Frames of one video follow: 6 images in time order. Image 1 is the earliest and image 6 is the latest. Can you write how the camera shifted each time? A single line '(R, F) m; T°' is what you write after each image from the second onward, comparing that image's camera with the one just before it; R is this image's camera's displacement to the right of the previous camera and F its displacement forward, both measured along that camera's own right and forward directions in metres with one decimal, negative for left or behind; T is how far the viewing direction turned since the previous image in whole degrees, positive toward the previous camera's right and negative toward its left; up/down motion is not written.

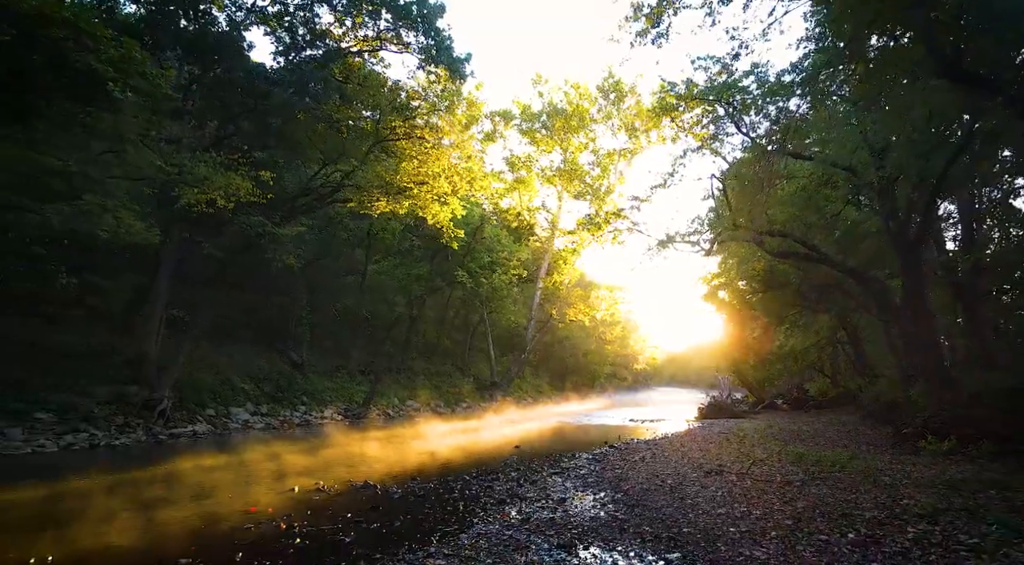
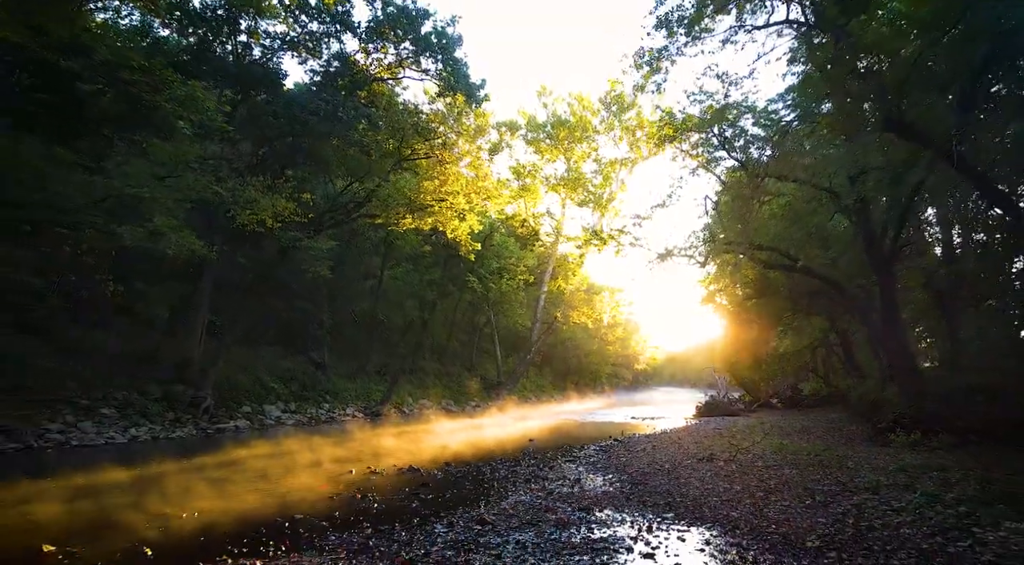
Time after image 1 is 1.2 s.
(-0.5, -2.2) m; 0°
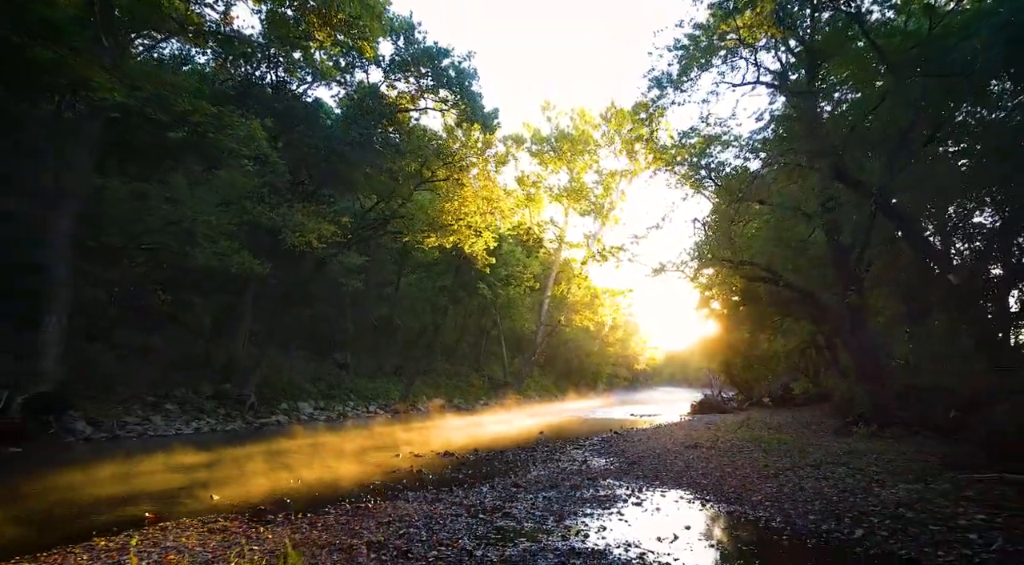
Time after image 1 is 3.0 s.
(-0.5, -3.0) m; 0°
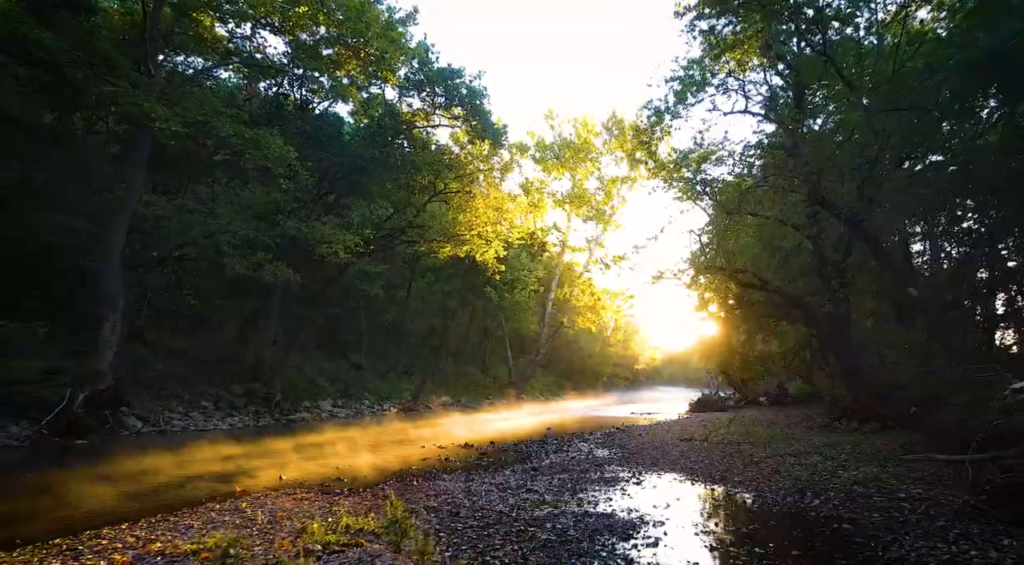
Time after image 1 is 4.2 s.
(-0.4, -2.0) m; 0°
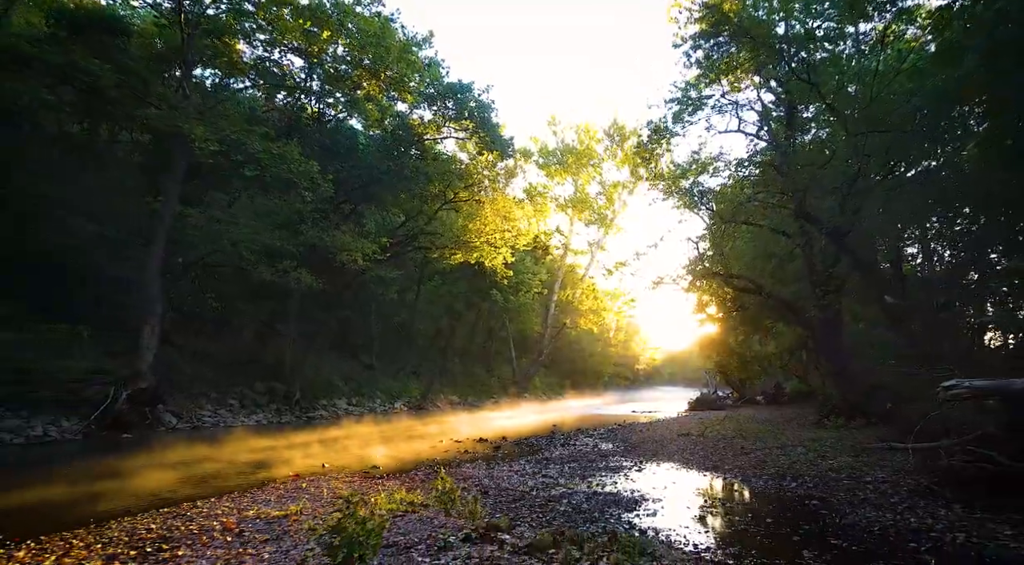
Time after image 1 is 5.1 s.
(-0.3, -1.6) m; 0°
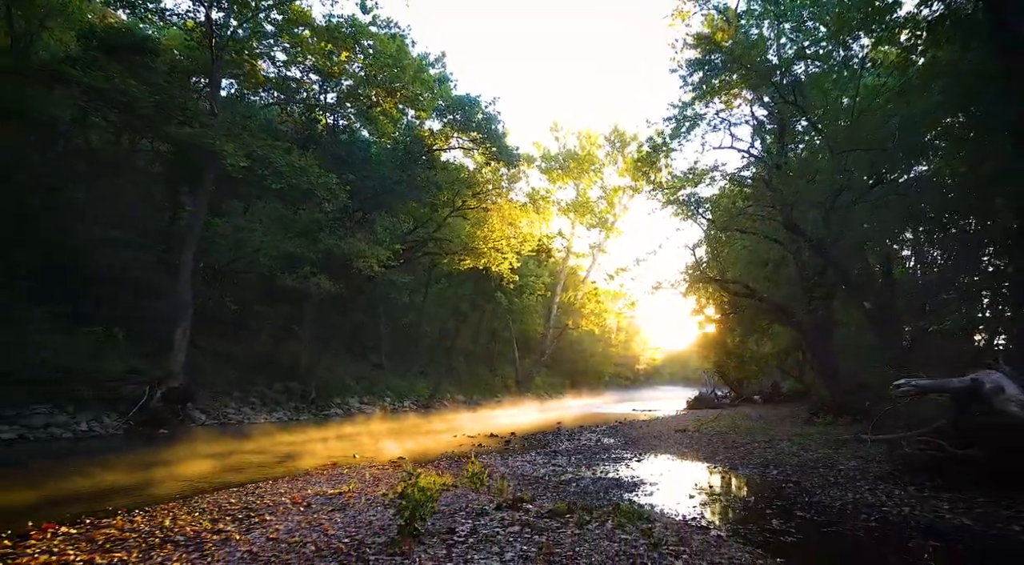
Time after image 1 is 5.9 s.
(-0.3, -1.6) m; 0°
